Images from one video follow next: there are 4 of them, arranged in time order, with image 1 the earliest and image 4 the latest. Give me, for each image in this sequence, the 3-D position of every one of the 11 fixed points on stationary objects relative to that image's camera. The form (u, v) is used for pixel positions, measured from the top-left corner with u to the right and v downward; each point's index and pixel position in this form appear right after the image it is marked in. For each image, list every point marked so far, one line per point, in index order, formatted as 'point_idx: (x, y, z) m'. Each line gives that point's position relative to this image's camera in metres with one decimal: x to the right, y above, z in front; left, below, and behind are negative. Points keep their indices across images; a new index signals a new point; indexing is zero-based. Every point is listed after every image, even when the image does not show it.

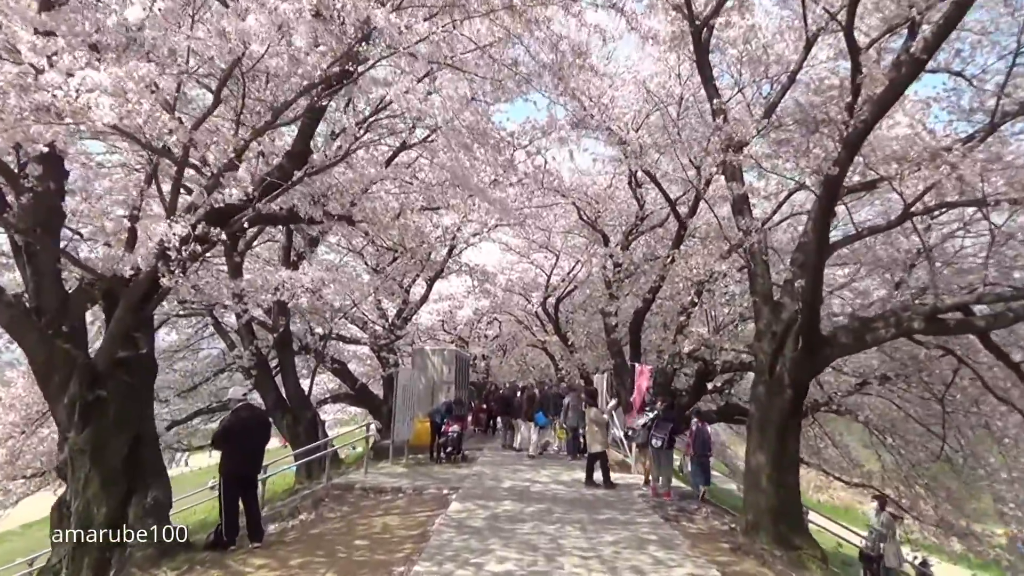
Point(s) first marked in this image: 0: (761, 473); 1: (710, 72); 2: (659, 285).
0: (+2.3, -1.7, +7.1) m
1: (+2.2, +2.4, +8.6) m
2: (+2.7, +0.1, +14.4) m
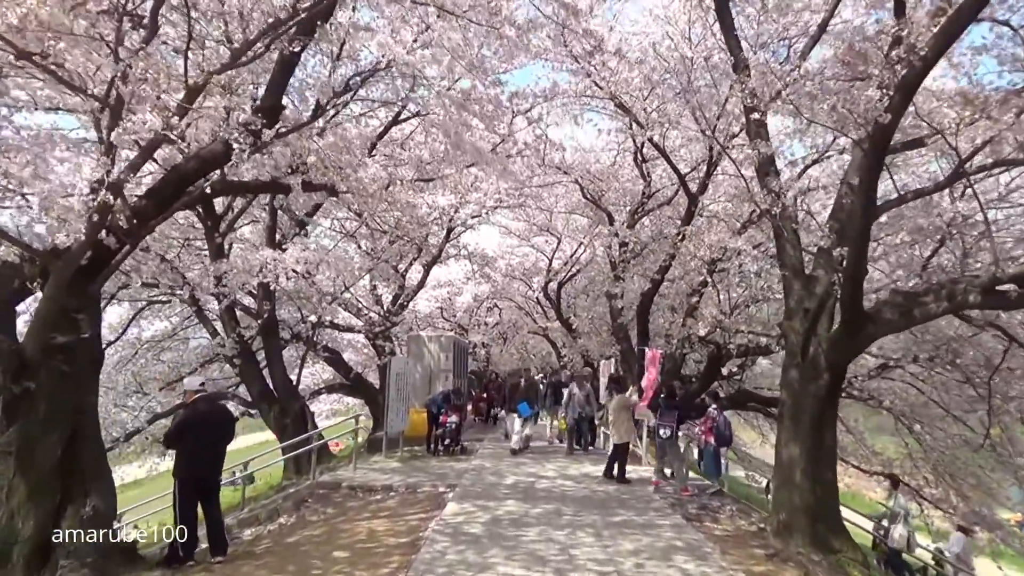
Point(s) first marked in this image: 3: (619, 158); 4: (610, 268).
0: (+2.3, -1.5, +6.3) m
1: (+2.2, +2.7, +7.8) m
2: (+2.8, +0.4, +13.6) m
3: (+2.3, +2.7, +16.2) m
4: (+2.0, +0.4, +15.7) m
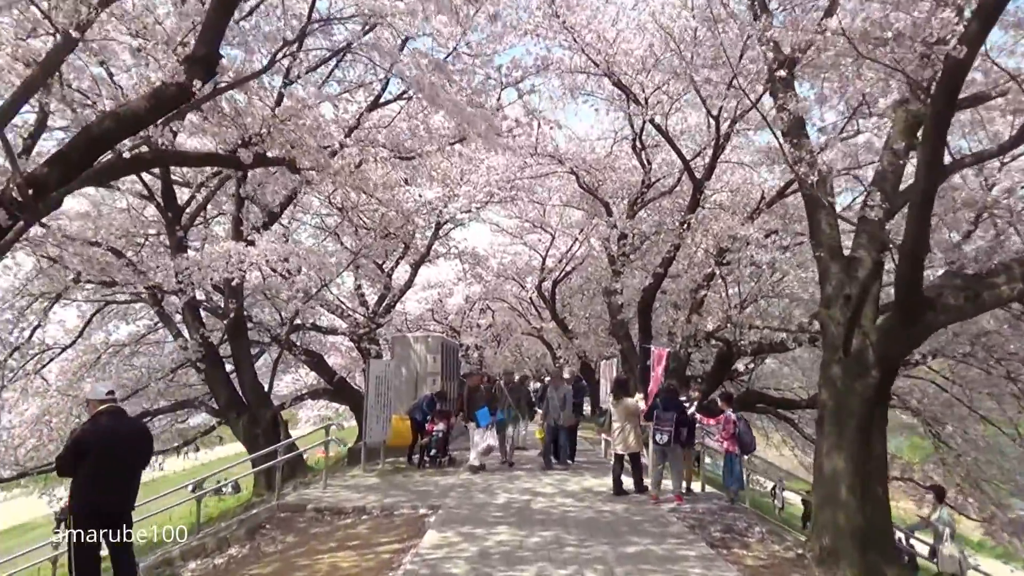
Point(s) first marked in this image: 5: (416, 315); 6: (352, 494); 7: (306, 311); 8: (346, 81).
0: (+2.2, -1.3, +5.3) m
1: (+2.1, +2.8, +6.8) m
2: (+2.6, +0.5, +12.6) m
3: (+2.1, +2.8, +15.3) m
4: (+1.8, +0.5, +14.7) m
5: (-2.5, -0.7, +20.0) m
6: (-1.5, -1.9, +7.3) m
7: (-3.9, -0.4, +14.6) m
8: (-2.5, +3.1, +11.6) m
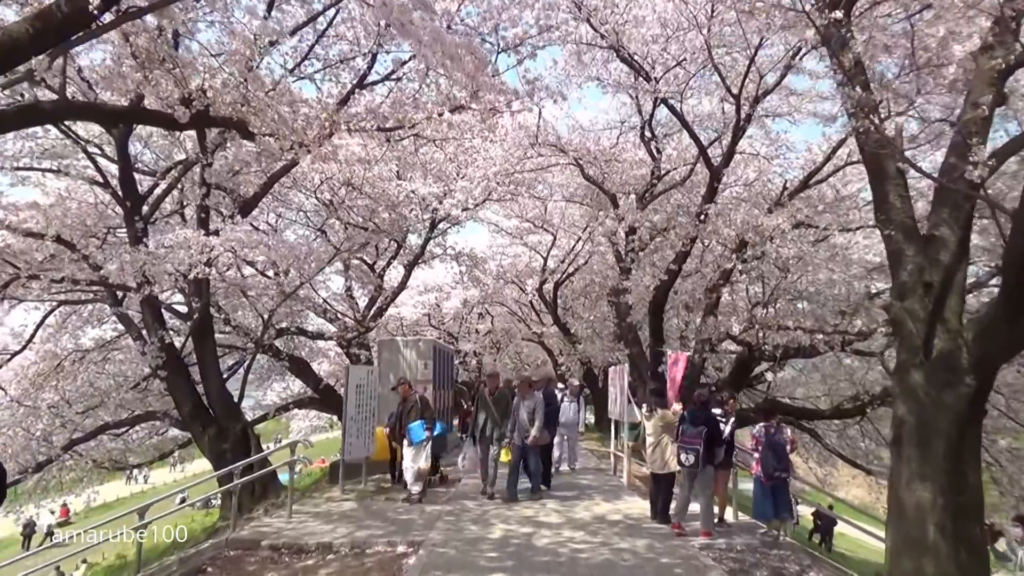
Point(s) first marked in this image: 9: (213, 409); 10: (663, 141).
0: (+2.2, -1.3, +4.2) m
1: (+2.1, +2.9, +5.7) m
2: (+2.6, +0.5, +11.5) m
3: (+2.1, +2.8, +14.2) m
4: (+1.8, +0.5, +13.5) m
5: (-2.5, -0.8, +18.9) m
6: (-1.5, -1.9, +6.1) m
7: (-3.9, -0.4, +13.5) m
8: (-2.5, +3.1, +10.5) m
9: (-3.7, -1.5, +9.6) m
10: (+2.6, +2.5, +13.2) m
